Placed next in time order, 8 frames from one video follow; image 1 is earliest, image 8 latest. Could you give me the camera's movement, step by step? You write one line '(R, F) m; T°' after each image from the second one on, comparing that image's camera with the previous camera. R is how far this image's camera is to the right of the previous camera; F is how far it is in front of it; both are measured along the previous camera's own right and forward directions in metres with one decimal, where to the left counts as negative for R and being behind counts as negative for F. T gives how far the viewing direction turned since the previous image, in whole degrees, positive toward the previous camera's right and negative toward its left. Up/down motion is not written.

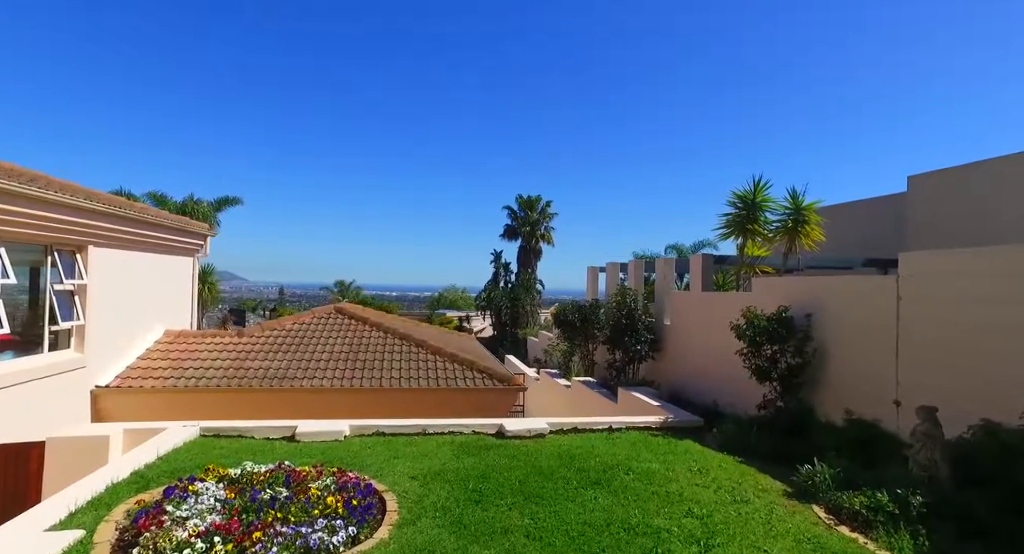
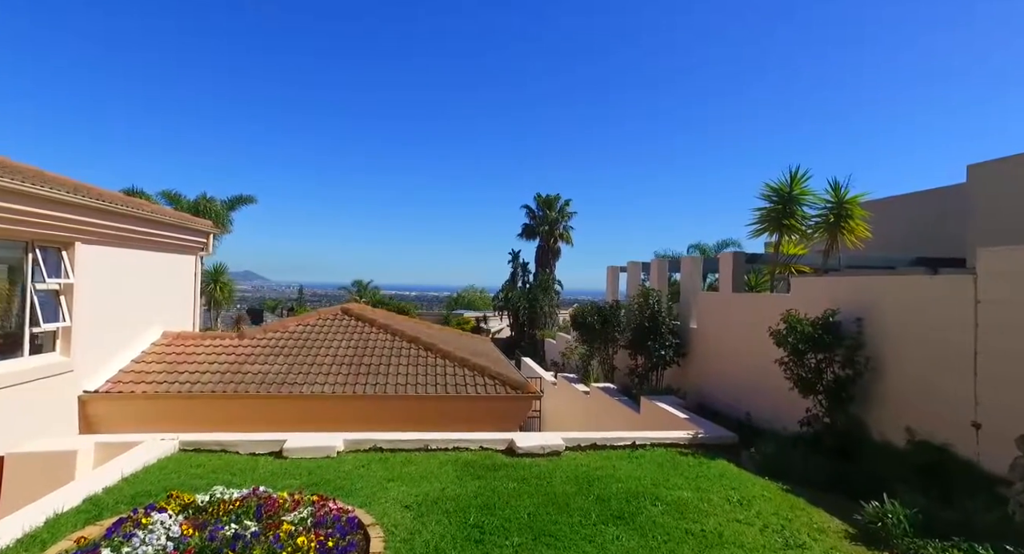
(+0.1, +0.6) m; -2°
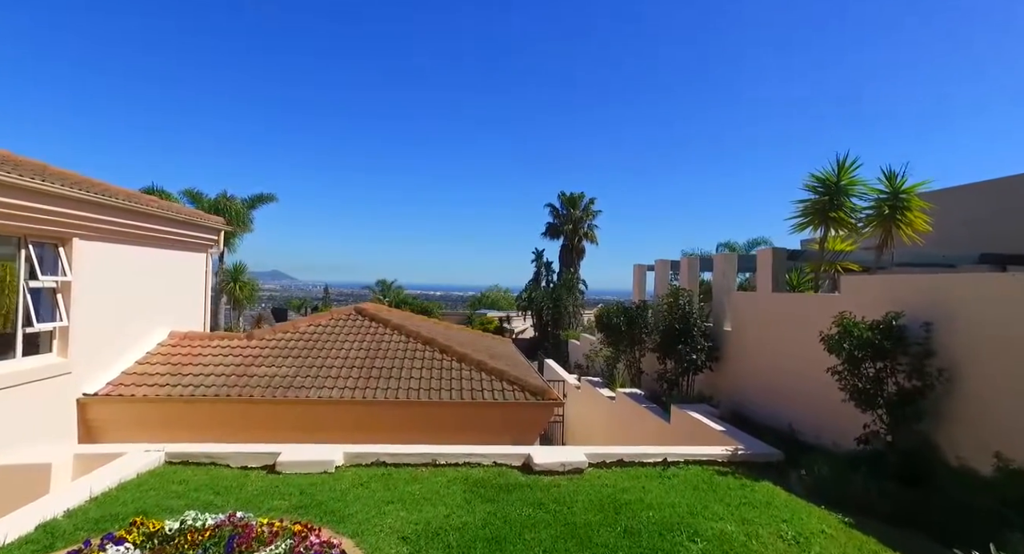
(+0.1, +0.6) m; -2°
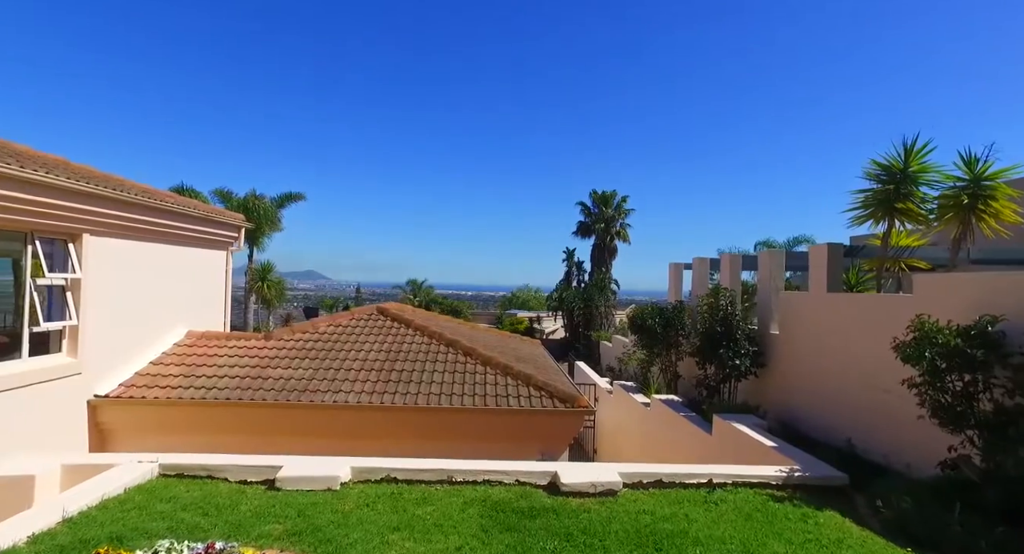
(0.0, +0.5) m; -3°
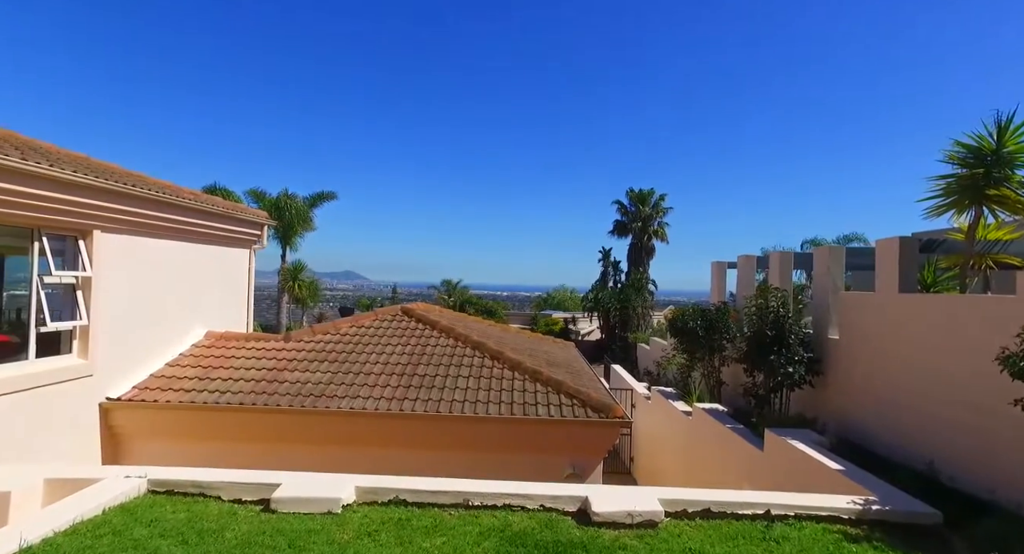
(+0.1, +0.6) m; -3°
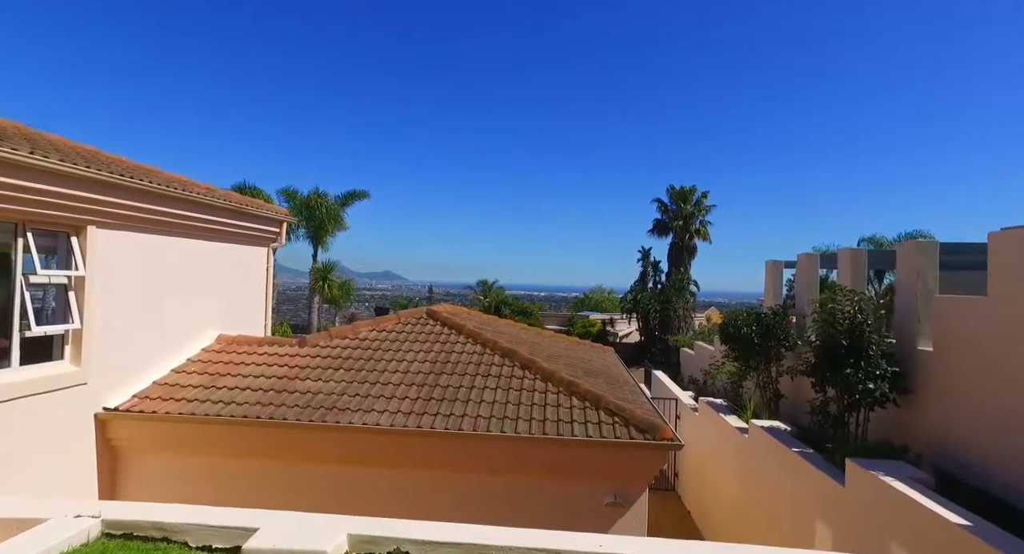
(0.0, +0.8) m; -4°
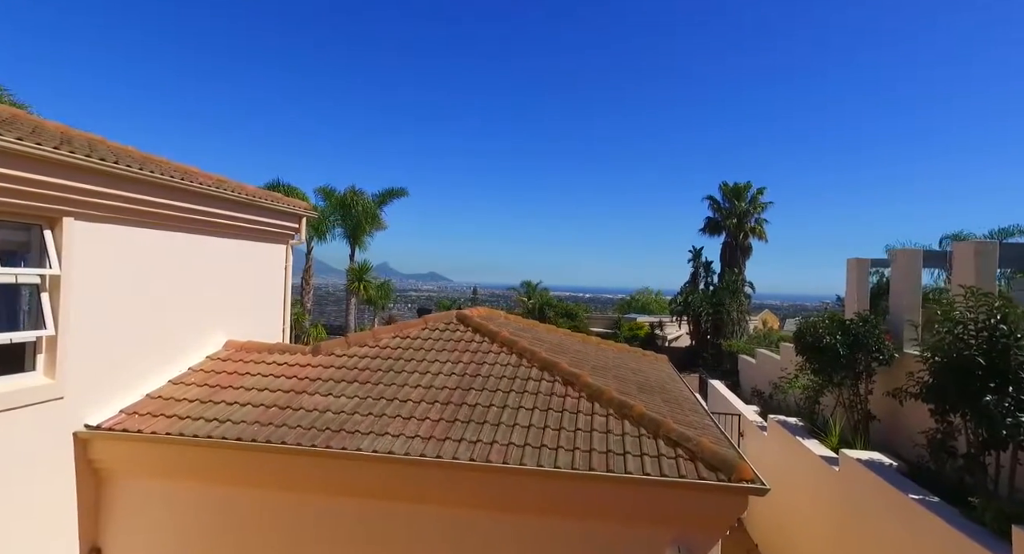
(+0.1, +1.1) m; -4°
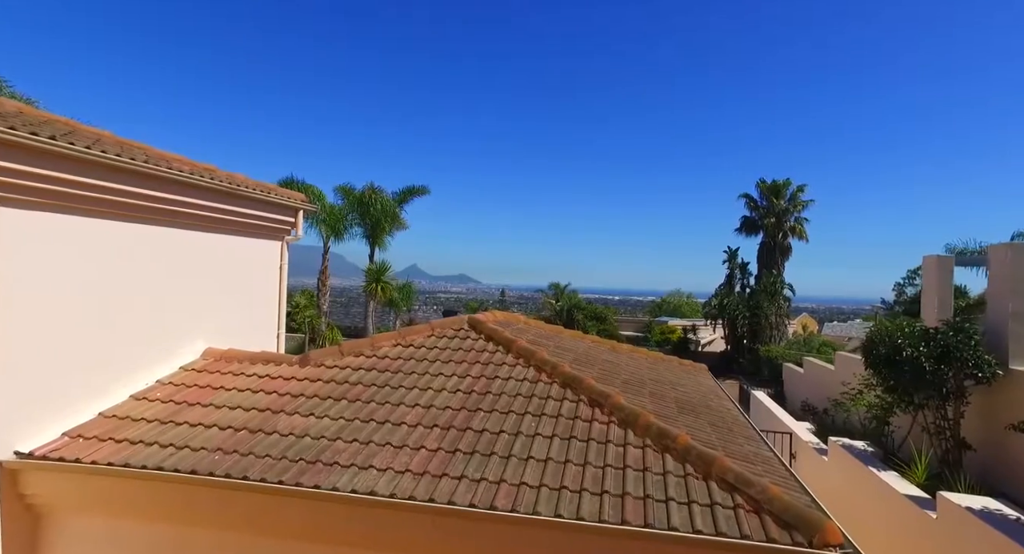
(+0.1, +1.1) m; -3°
